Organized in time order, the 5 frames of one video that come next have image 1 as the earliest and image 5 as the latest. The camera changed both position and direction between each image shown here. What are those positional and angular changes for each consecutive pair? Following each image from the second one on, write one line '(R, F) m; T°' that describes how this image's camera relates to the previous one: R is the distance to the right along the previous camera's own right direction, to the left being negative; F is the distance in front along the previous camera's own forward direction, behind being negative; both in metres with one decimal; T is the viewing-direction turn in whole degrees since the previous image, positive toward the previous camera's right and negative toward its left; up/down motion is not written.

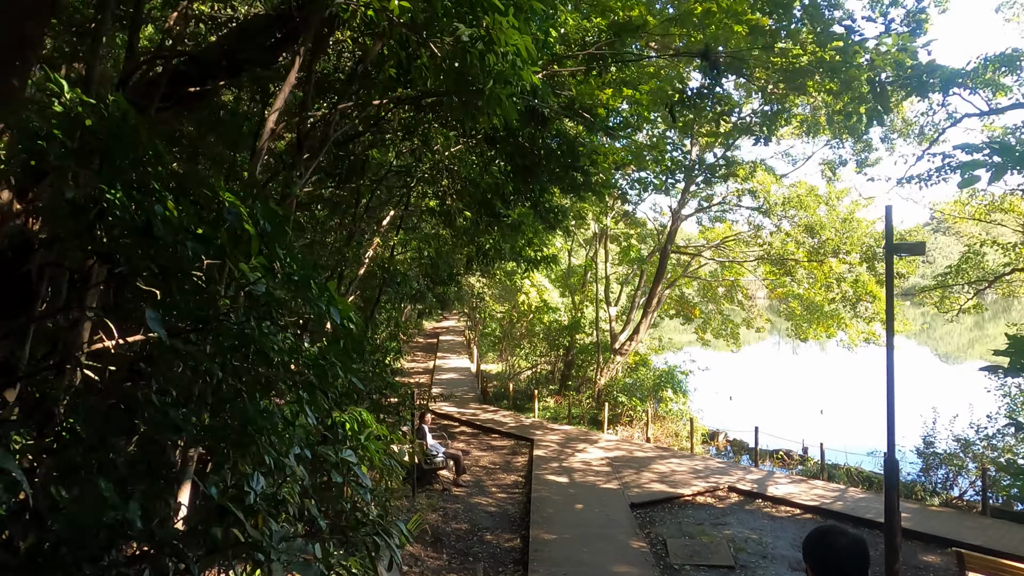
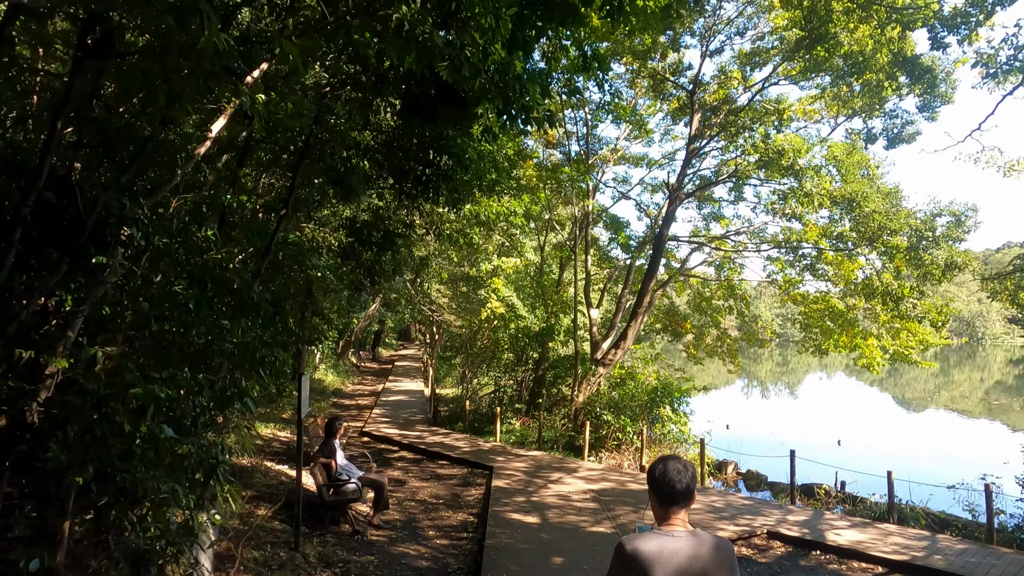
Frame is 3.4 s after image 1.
(+0.1, +2.5) m; +3°
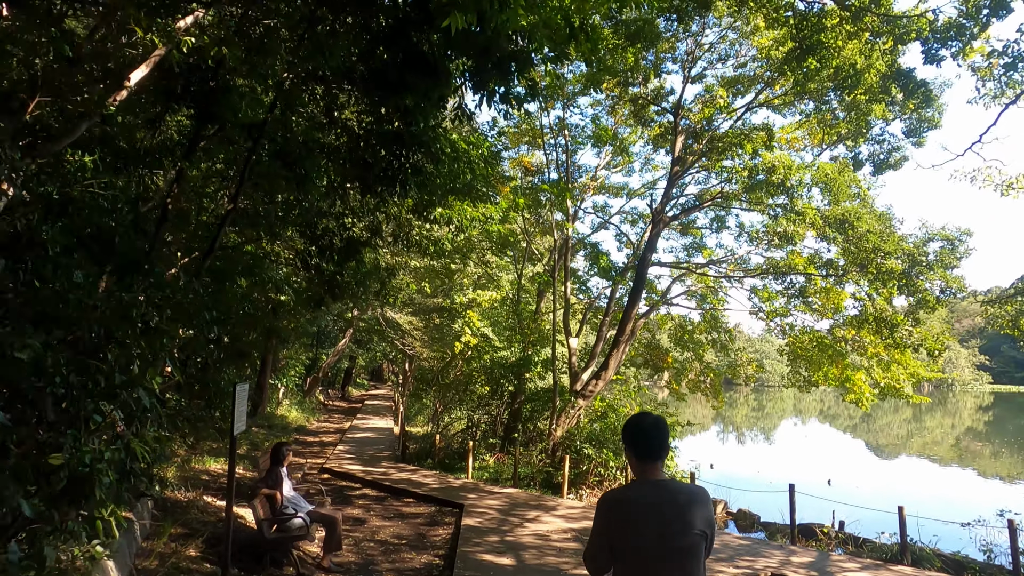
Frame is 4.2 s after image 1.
(0.0, +0.6) m; +2°
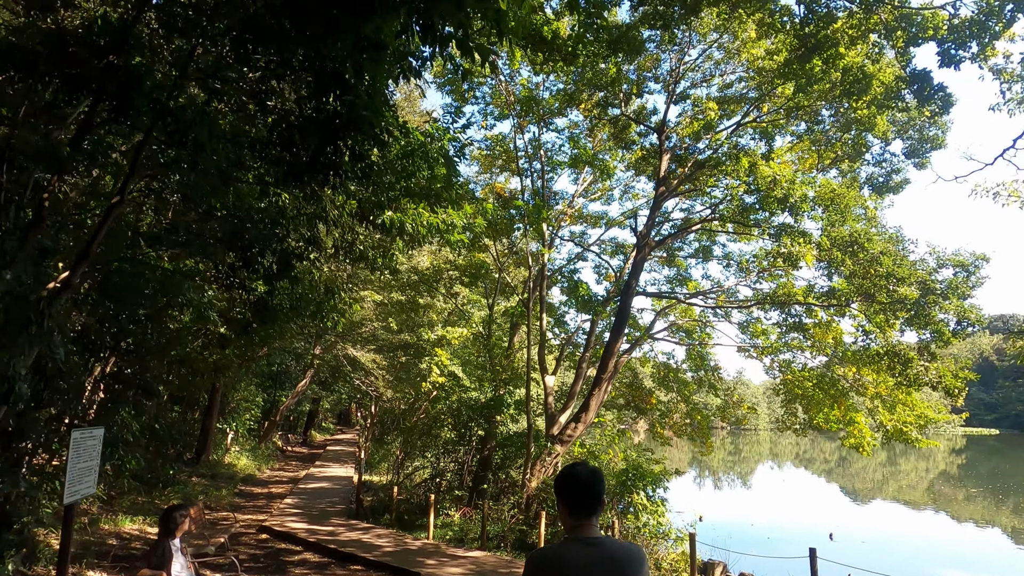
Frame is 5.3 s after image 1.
(+0.1, +1.0) m; +2°
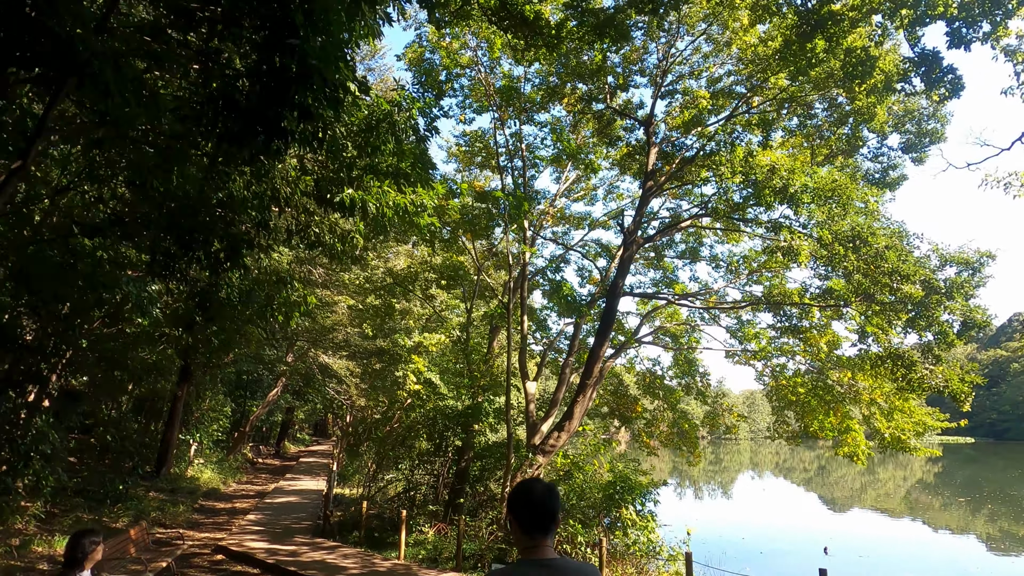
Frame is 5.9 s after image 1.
(0.0, +0.6) m; +2°
